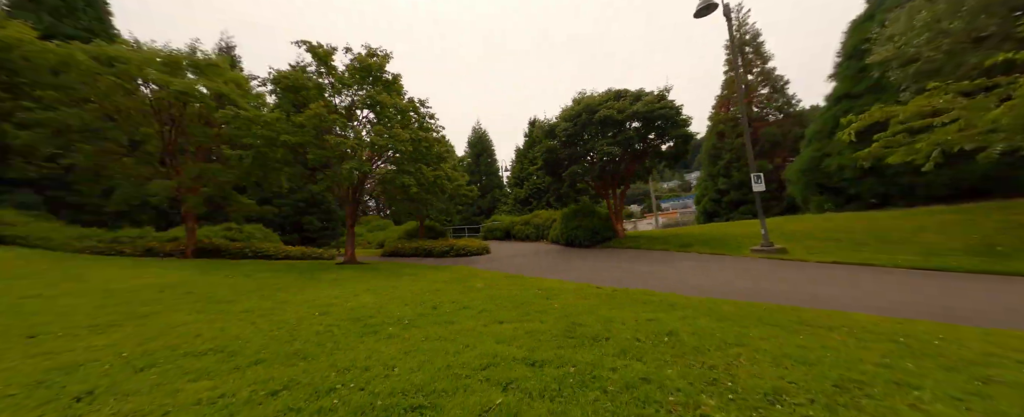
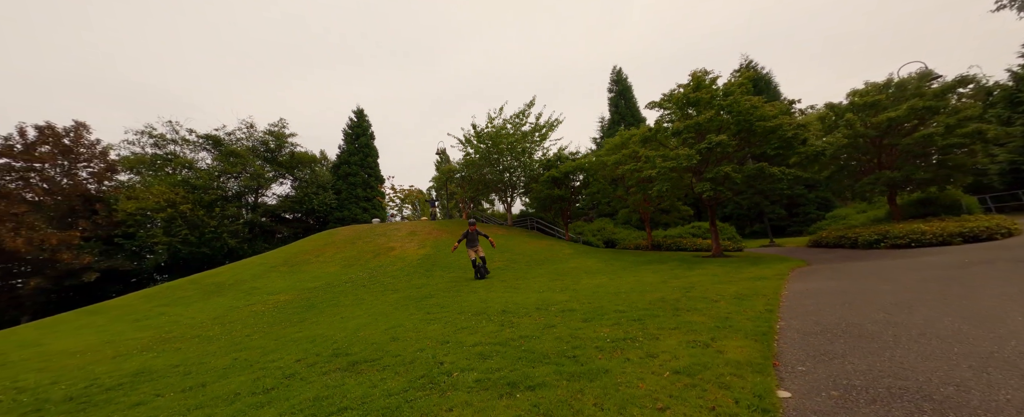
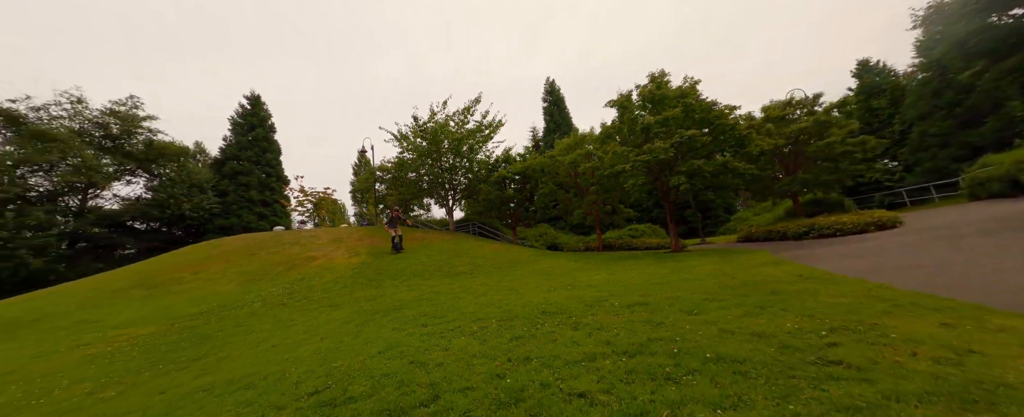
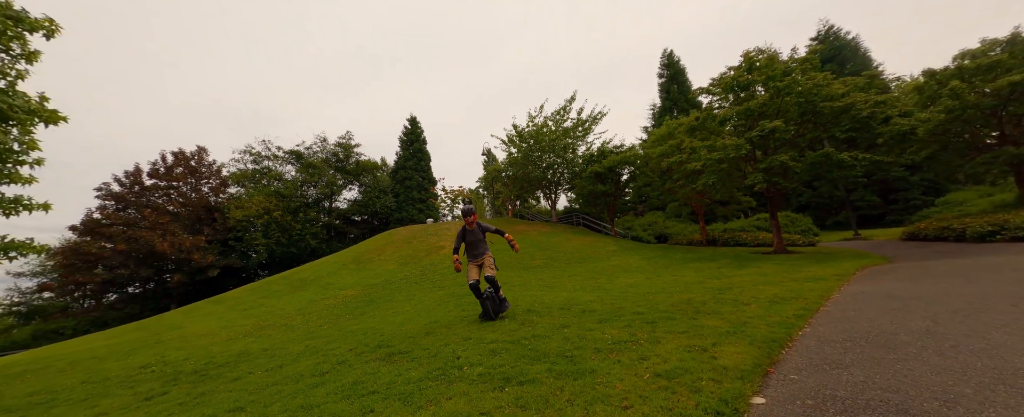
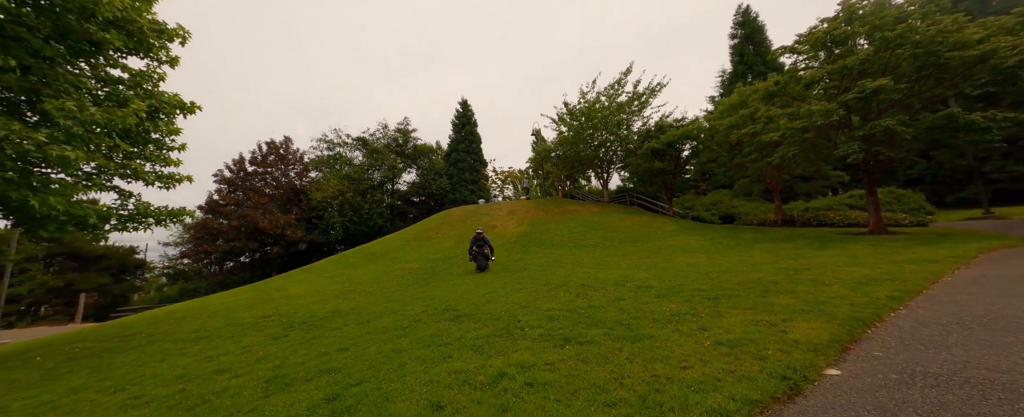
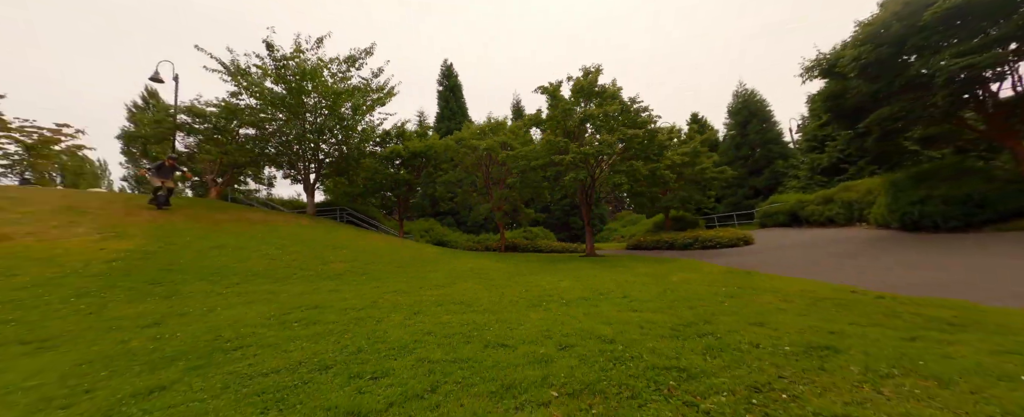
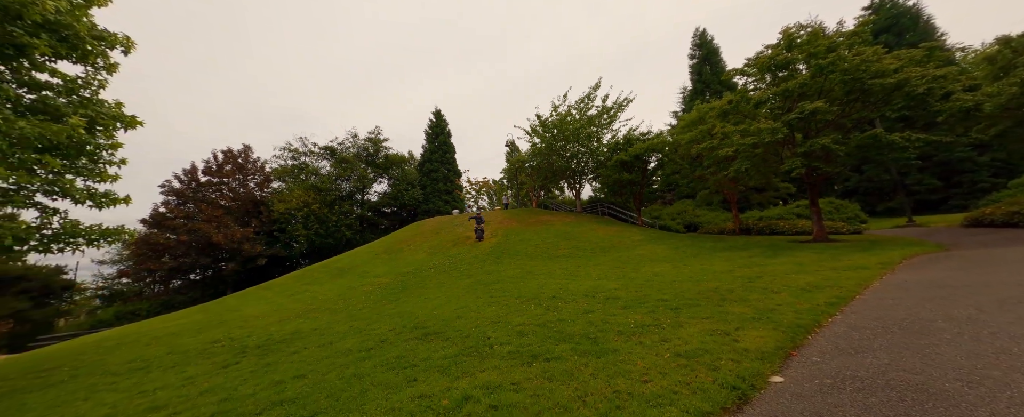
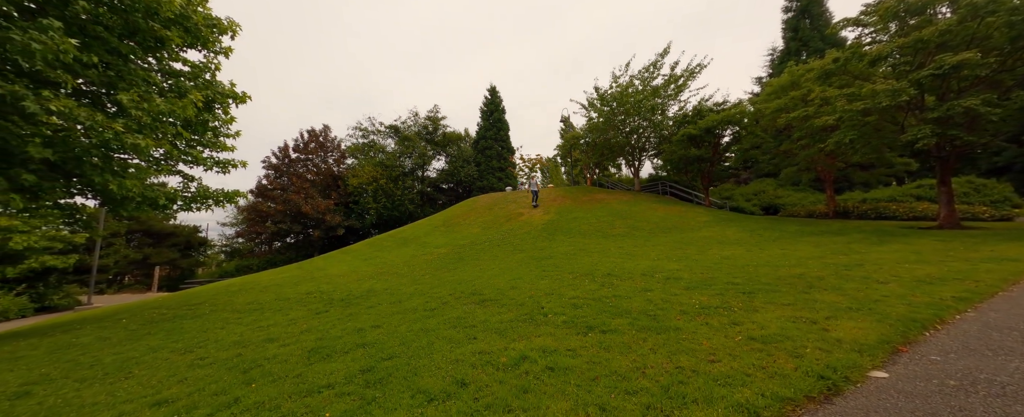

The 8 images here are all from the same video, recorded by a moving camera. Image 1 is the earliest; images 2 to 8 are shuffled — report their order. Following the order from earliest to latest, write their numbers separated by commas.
6, 3, 2, 4, 7, 5, 8
